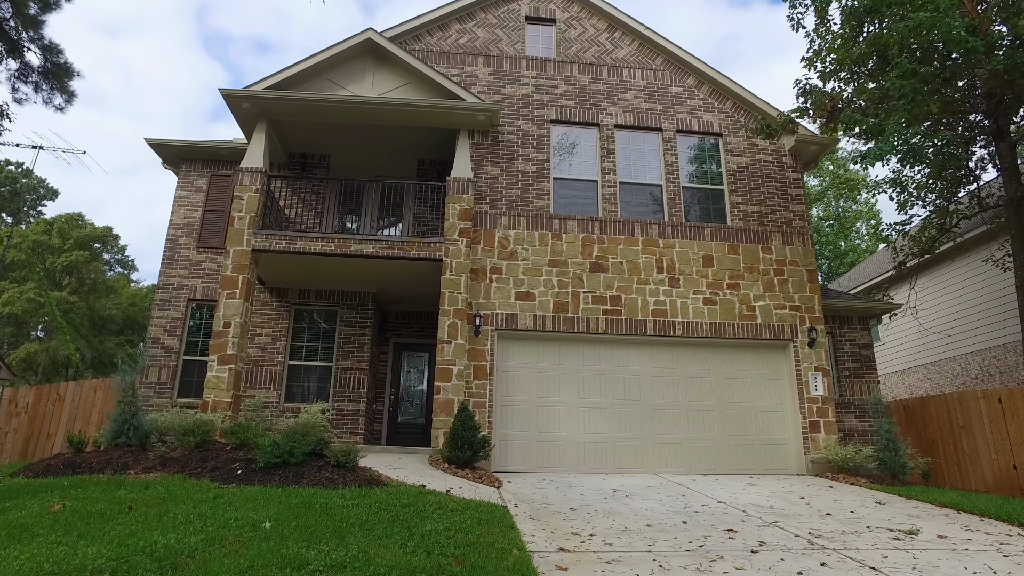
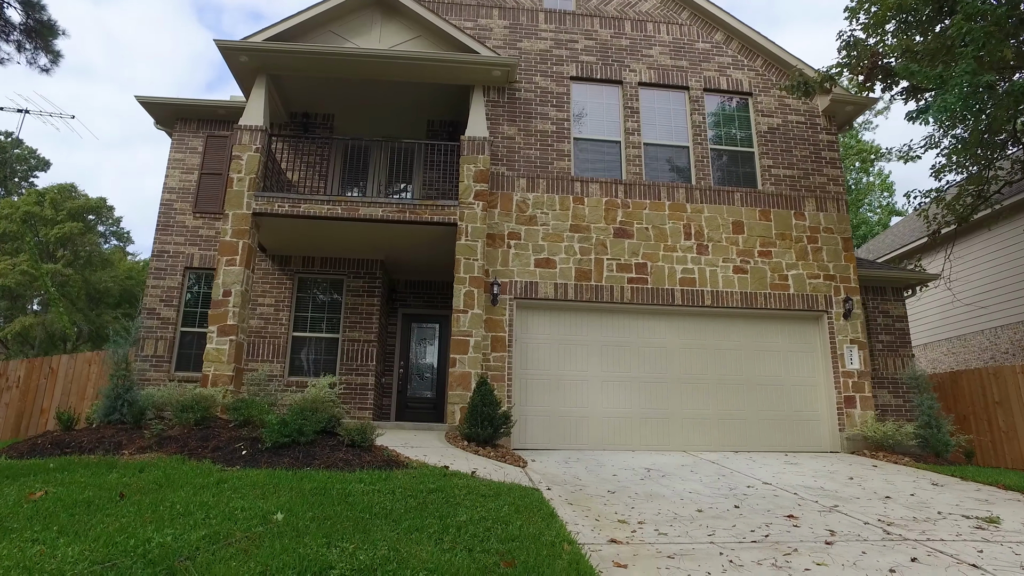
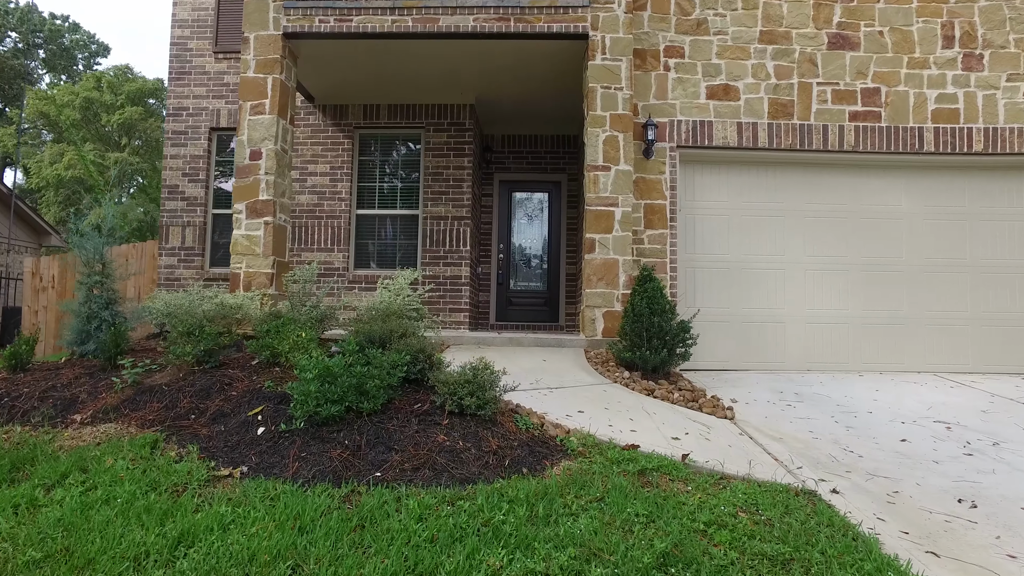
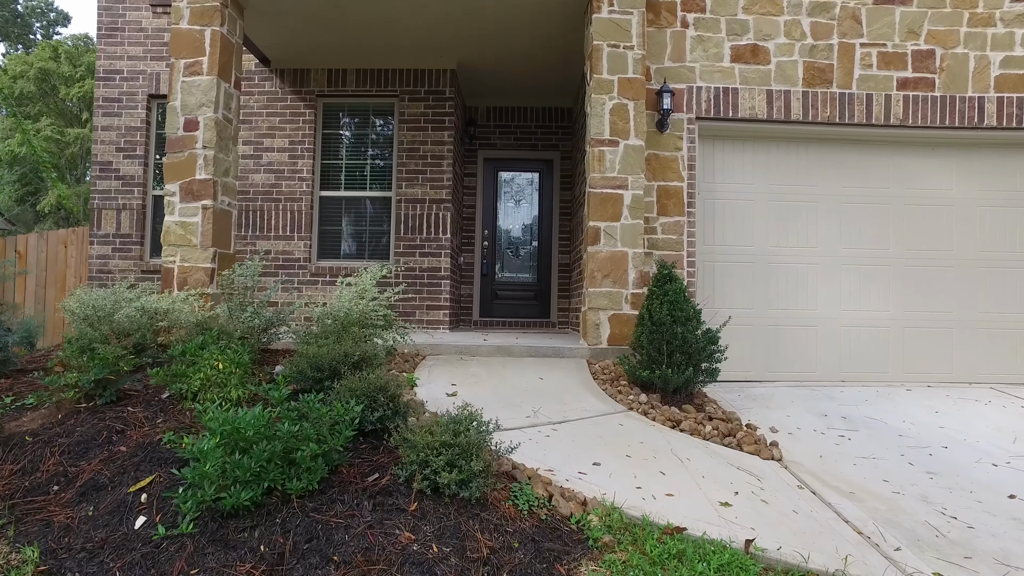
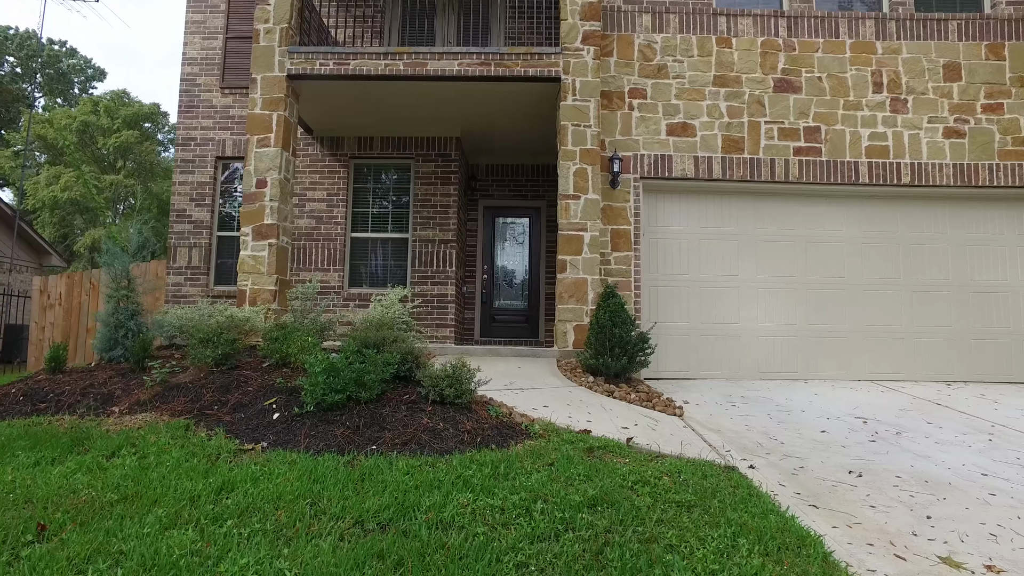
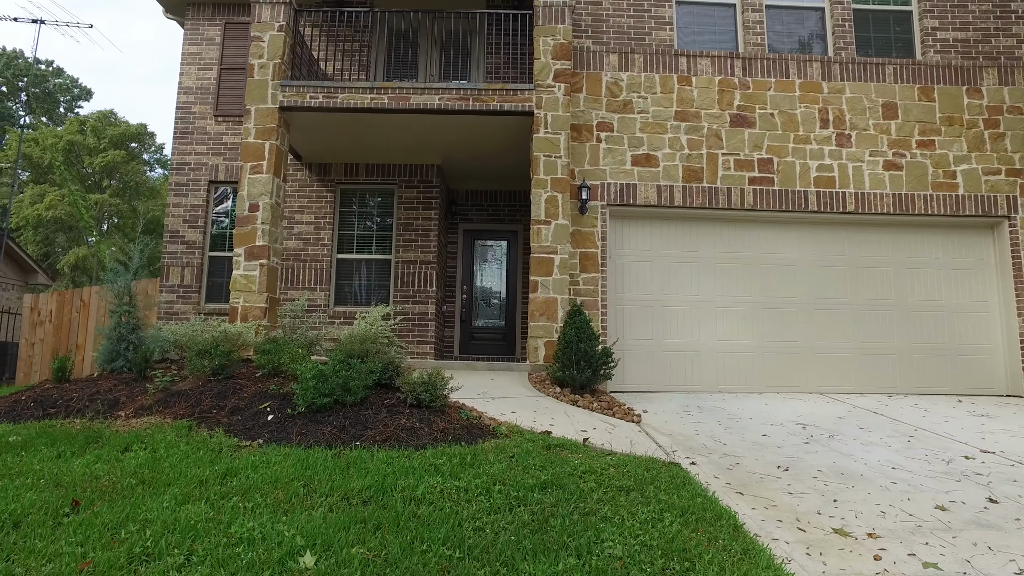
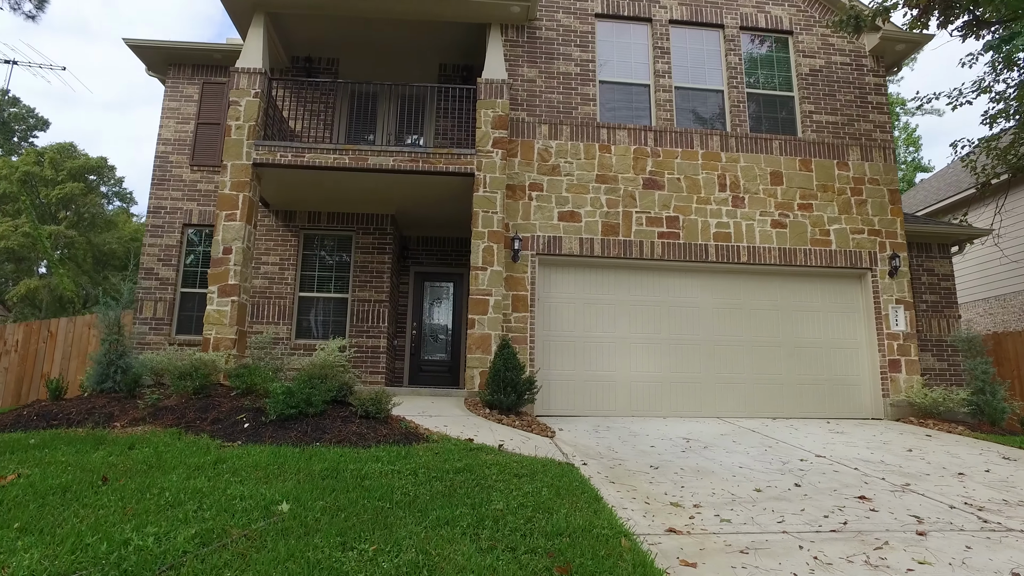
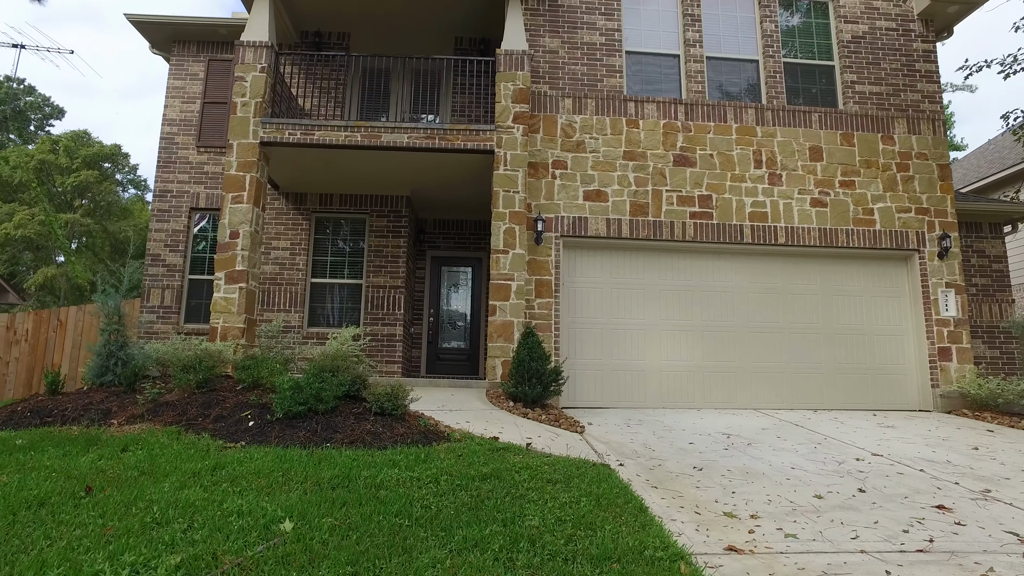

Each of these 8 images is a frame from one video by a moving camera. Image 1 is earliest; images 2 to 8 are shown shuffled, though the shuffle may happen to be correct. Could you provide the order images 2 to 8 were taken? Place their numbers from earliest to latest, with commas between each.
2, 7, 8, 6, 5, 3, 4
